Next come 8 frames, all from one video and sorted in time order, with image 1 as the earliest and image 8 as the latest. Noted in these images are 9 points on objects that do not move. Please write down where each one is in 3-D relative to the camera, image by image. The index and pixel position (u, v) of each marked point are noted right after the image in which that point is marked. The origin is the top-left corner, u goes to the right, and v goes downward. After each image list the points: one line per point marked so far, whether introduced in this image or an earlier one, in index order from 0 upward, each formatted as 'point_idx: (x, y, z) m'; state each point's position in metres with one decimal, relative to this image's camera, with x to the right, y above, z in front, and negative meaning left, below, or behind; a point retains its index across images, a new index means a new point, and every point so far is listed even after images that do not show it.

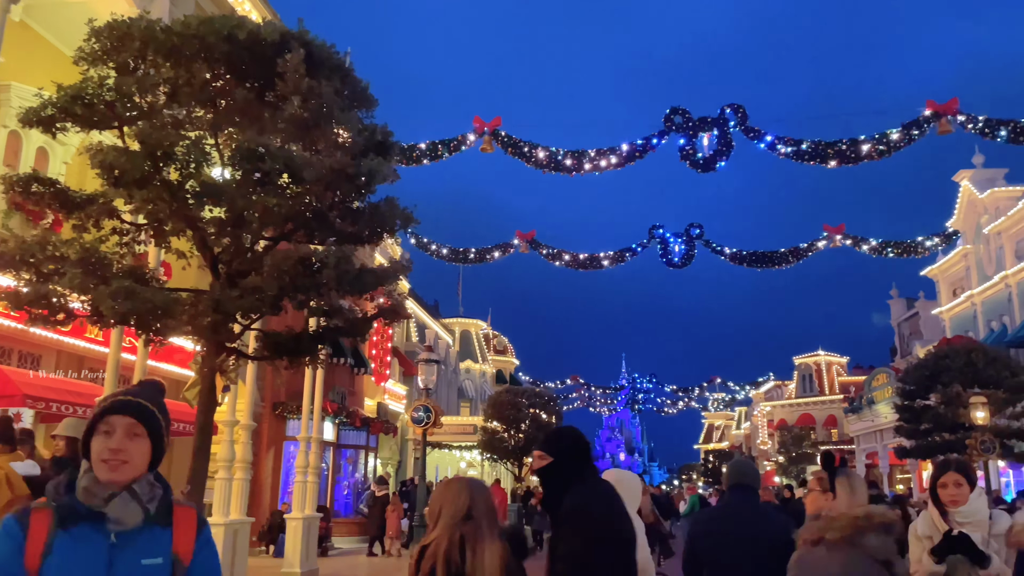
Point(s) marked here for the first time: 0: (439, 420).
0: (-1.5, -2.7, +16.1) m
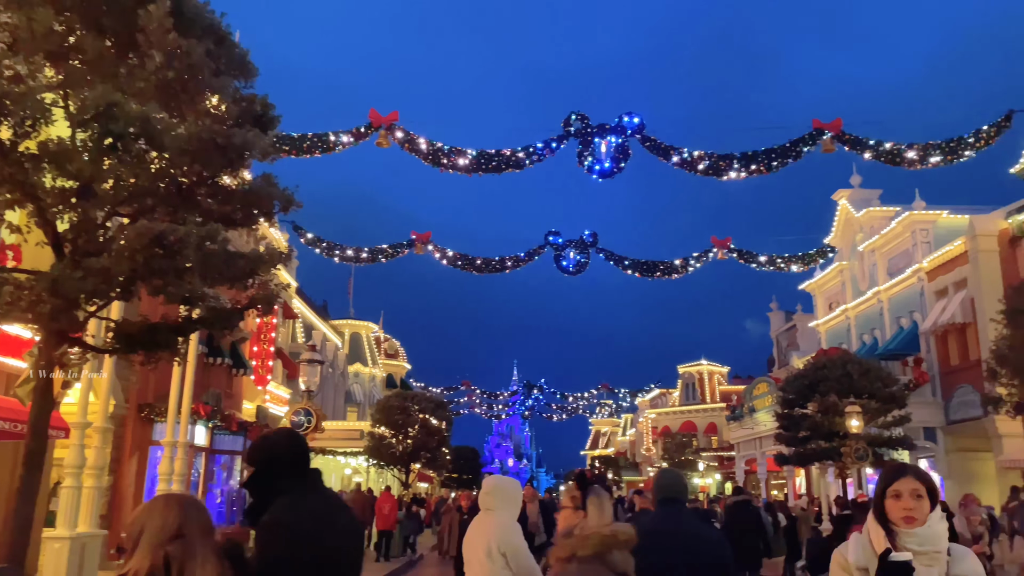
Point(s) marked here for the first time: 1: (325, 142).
0: (-3.7, -2.6, +15.2) m
1: (-3.1, +2.3, +13.5) m
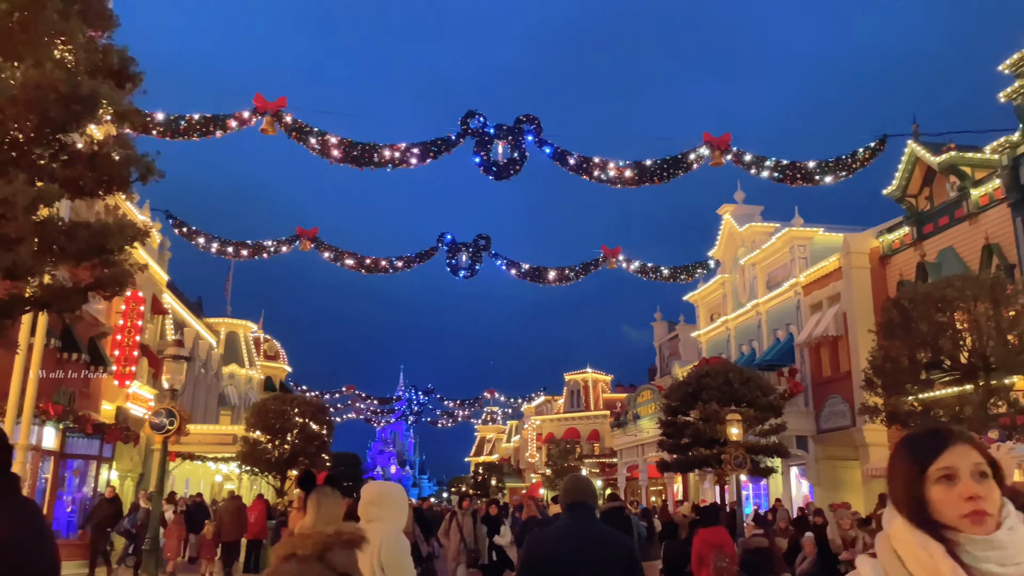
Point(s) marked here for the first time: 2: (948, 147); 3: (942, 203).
0: (-5.7, -2.4, +14.0) m
1: (-4.8, +2.5, +12.5) m
2: (+10.5, +3.4, +19.3) m
3: (+10.3, +2.0, +19.2) m
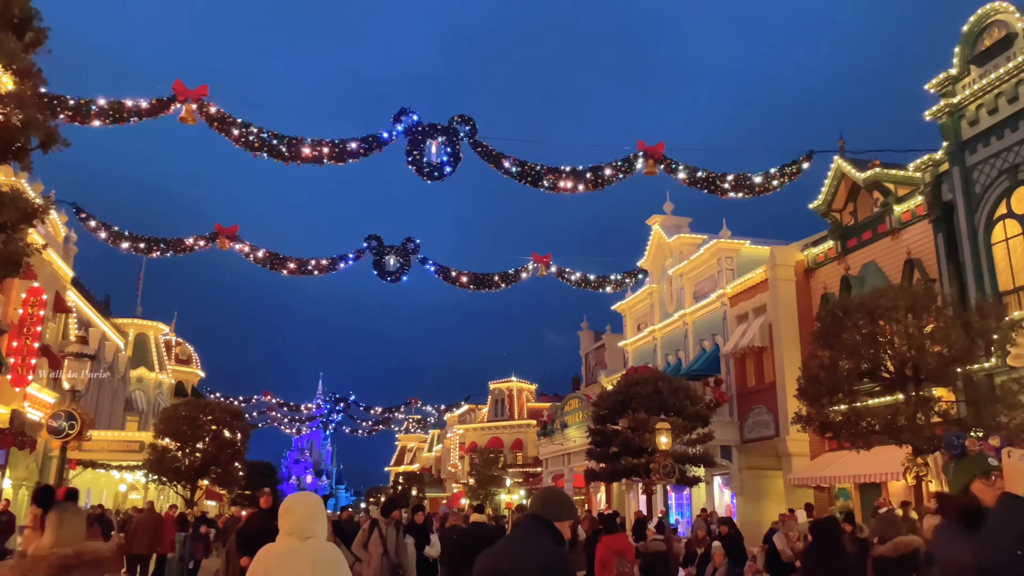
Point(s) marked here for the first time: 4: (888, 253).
0: (-6.9, -2.3, +12.9) m
1: (-5.7, +2.6, +11.6) m
2: (+8.9, +3.1, +19.8) m
3: (+8.7, +1.7, +19.7) m
4: (+8.8, +0.8, +18.9) m
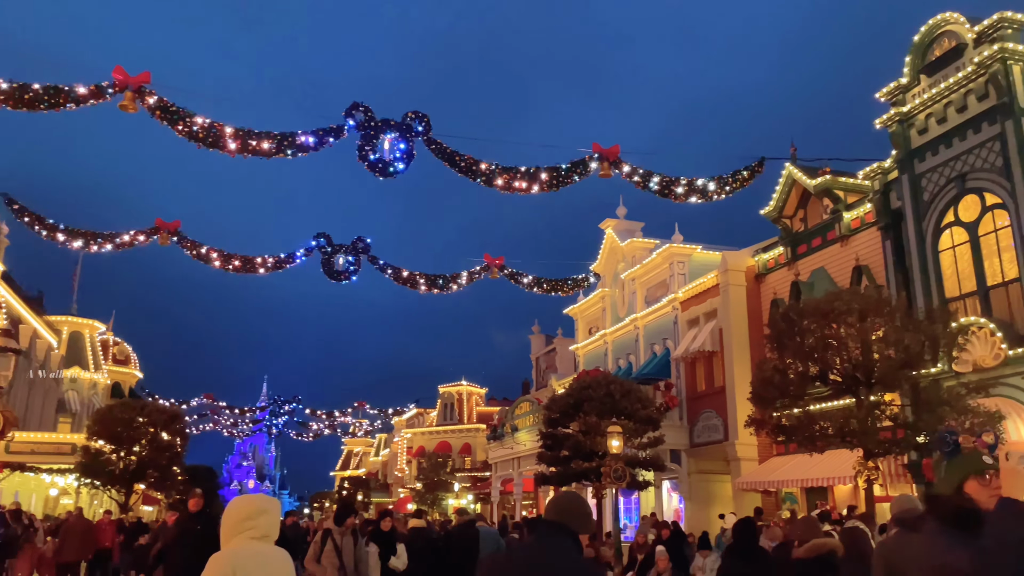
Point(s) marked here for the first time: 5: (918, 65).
0: (-7.6, -2.2, +12.2) m
1: (-6.3, +2.7, +10.9) m
2: (+7.8, +3.0, +20.0) m
3: (+7.6, +1.6, +20.0) m
4: (+7.7, +0.7, +19.1) m
5: (+8.2, +4.5, +16.1) m
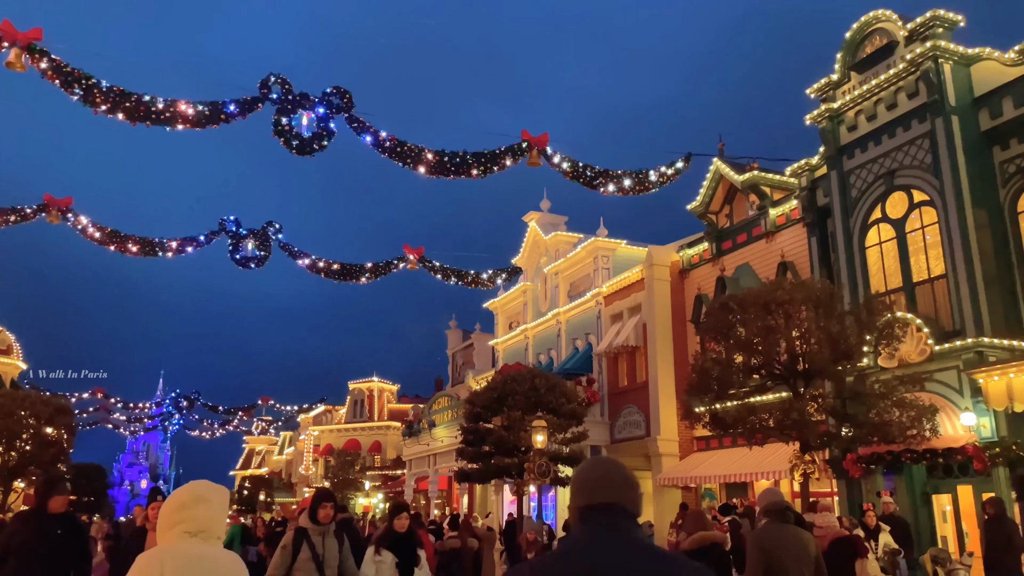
0: (-8.6, -1.7, +10.6) m
1: (-7.0, +3.1, +9.5) m
2: (+6.0, +3.1, +20.1) m
3: (+5.7, +1.7, +20.0) m
4: (+6.0, +0.8, +19.2) m
5: (+6.8, +4.6, +16.2) m
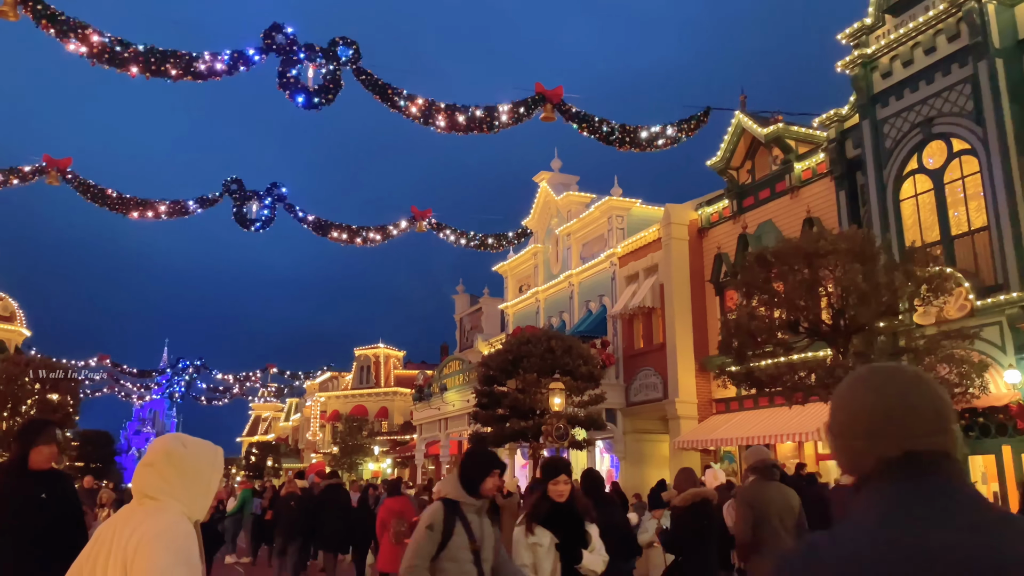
0: (-8.2, -1.2, +10.0) m
1: (-6.7, +3.6, +8.7) m
2: (+6.3, +4.1, +19.3) m
3: (+6.1, +2.7, +19.3) m
4: (+6.3, +1.8, +18.5) m
5: (+7.2, +5.4, +15.4) m
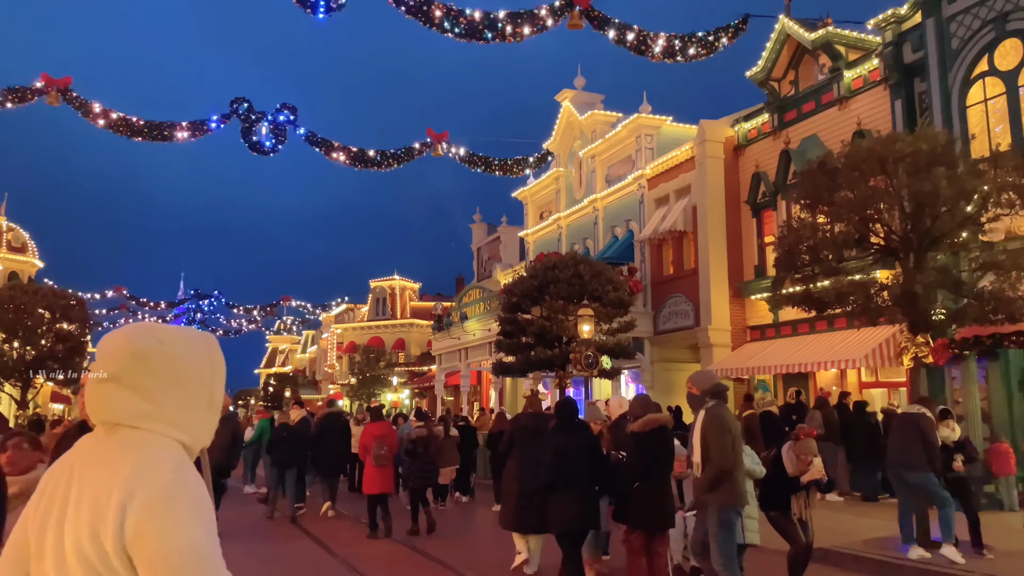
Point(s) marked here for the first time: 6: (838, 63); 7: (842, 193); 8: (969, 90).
0: (-7.8, -0.2, +9.2) m
1: (-6.3, +4.5, +7.5) m
2: (+6.9, +5.9, +17.8) m
3: (+6.6, +4.5, +17.9) m
4: (+6.9, +3.5, +17.2) m
5: (+7.6, +6.9, +13.8) m
6: (+6.9, +4.7, +16.9) m
7: (+4.2, +1.2, +10.3) m
8: (+7.7, +3.3, +13.5) m
